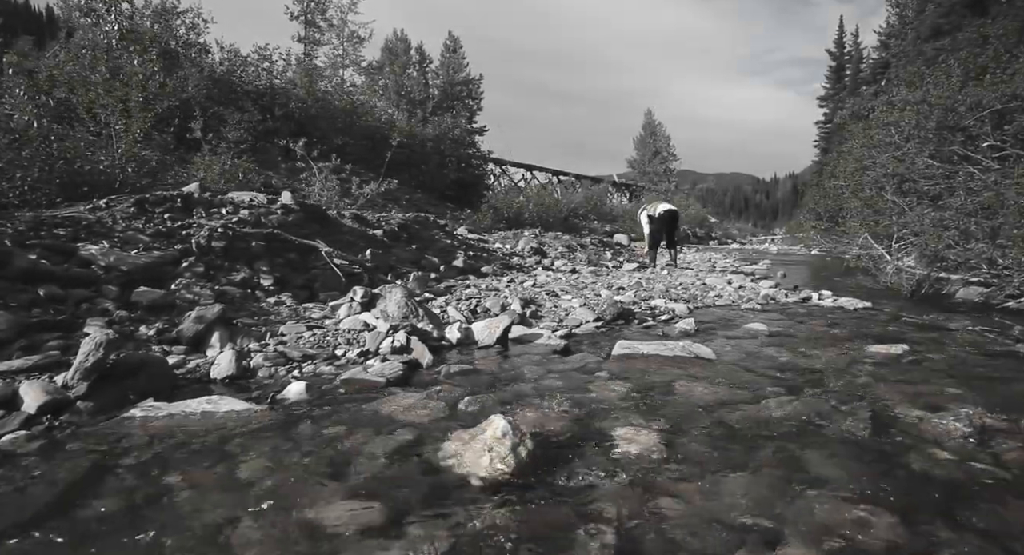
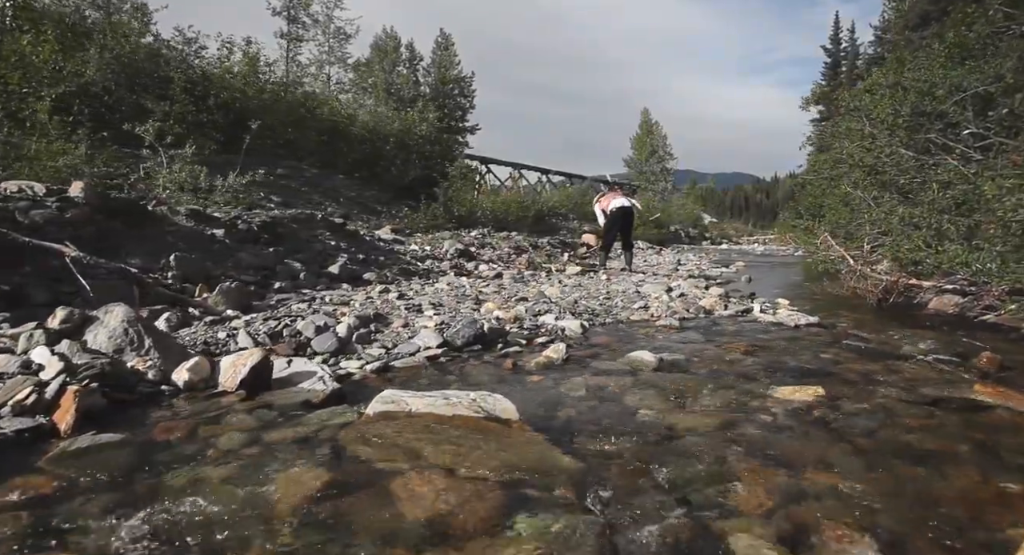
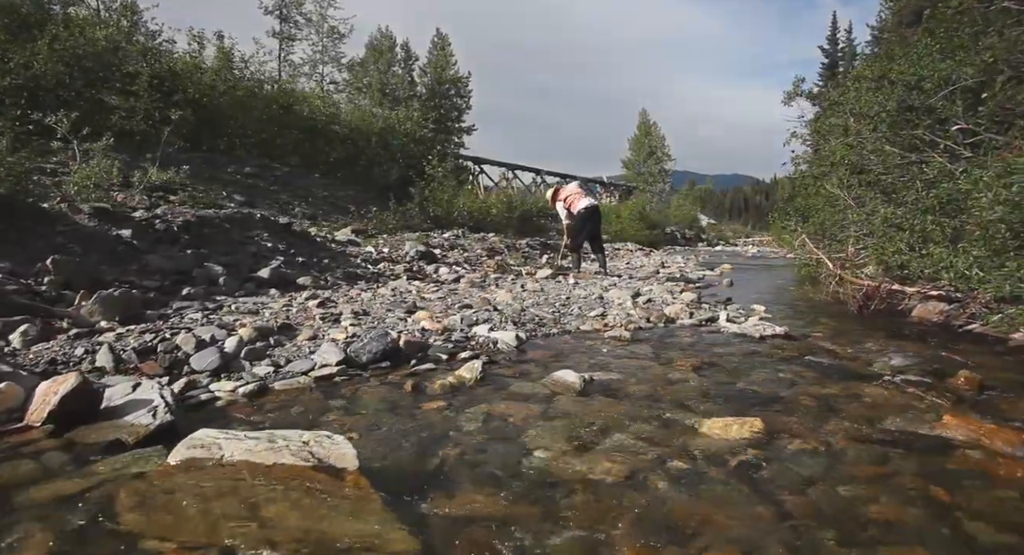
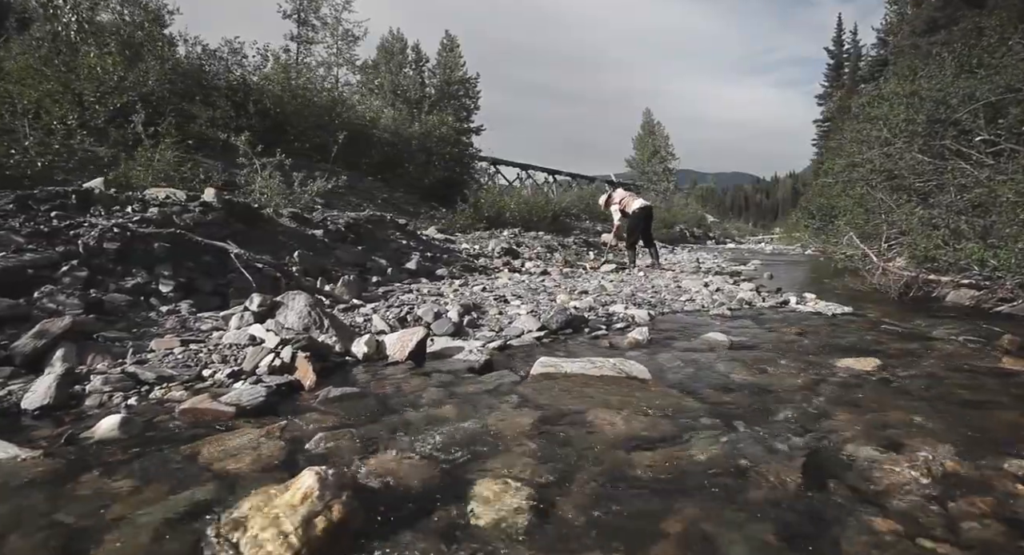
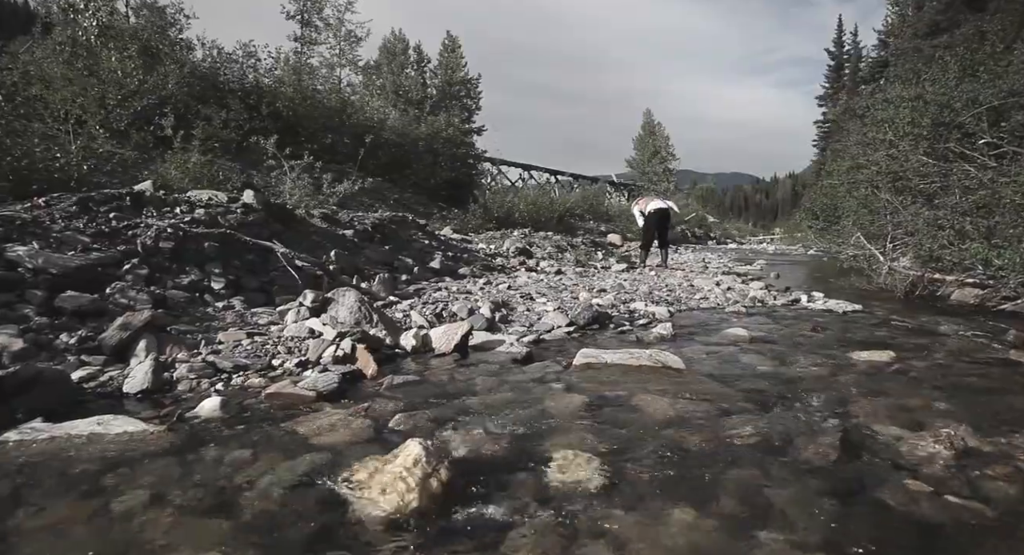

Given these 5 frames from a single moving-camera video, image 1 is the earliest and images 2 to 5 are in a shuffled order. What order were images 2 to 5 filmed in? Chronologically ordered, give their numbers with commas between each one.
5, 4, 2, 3
